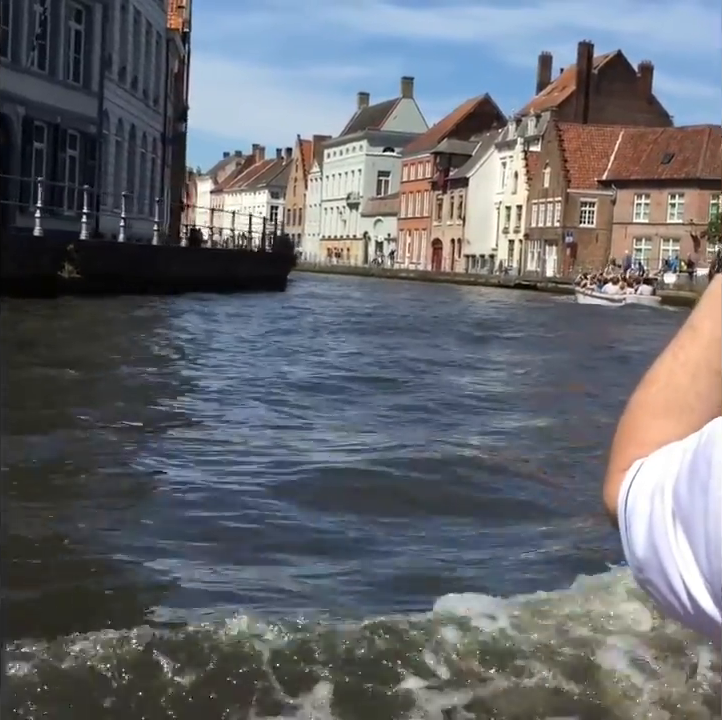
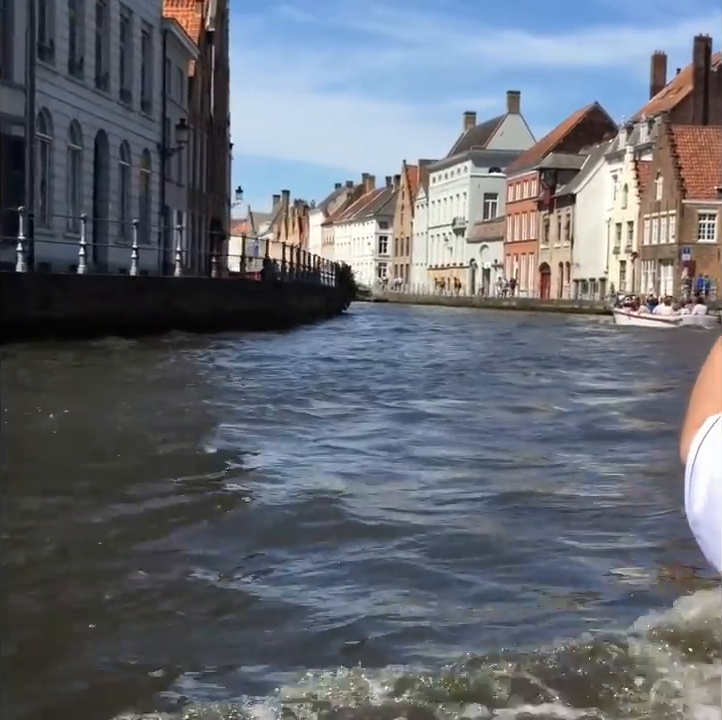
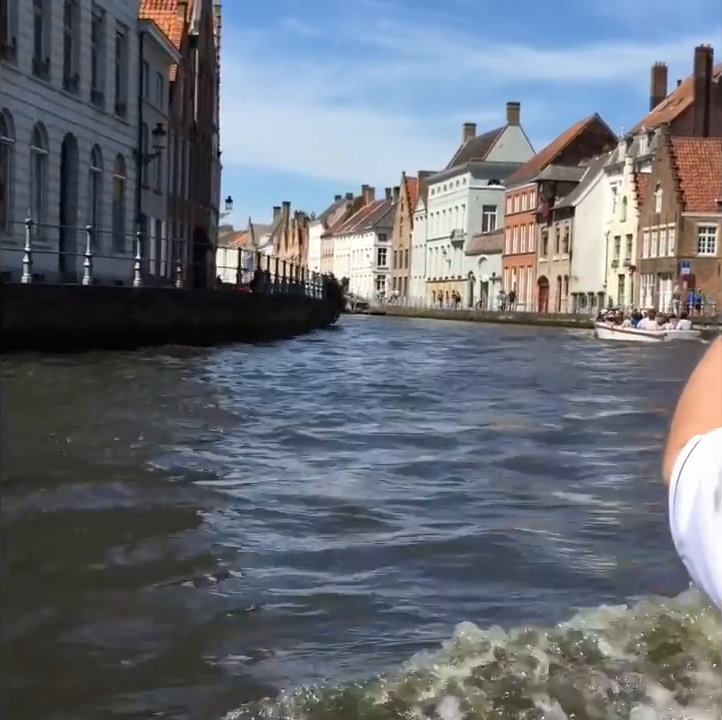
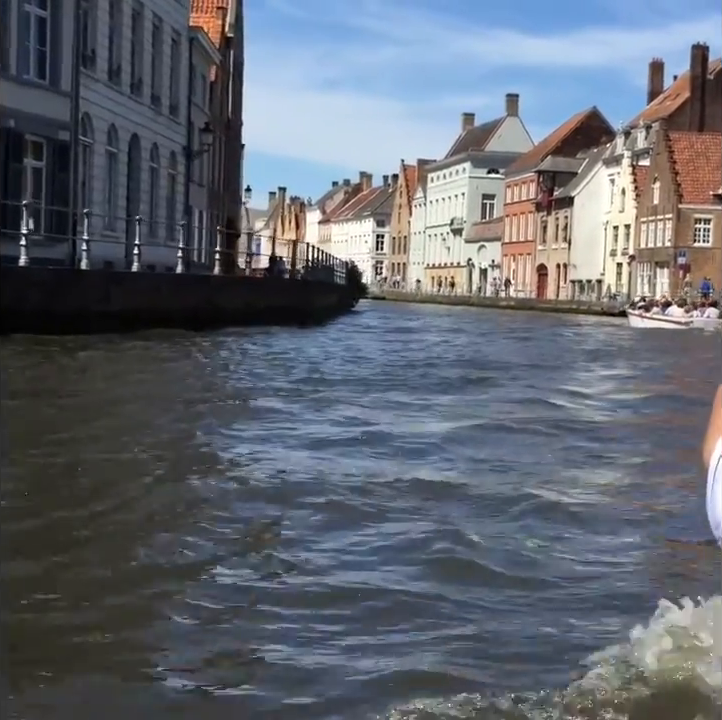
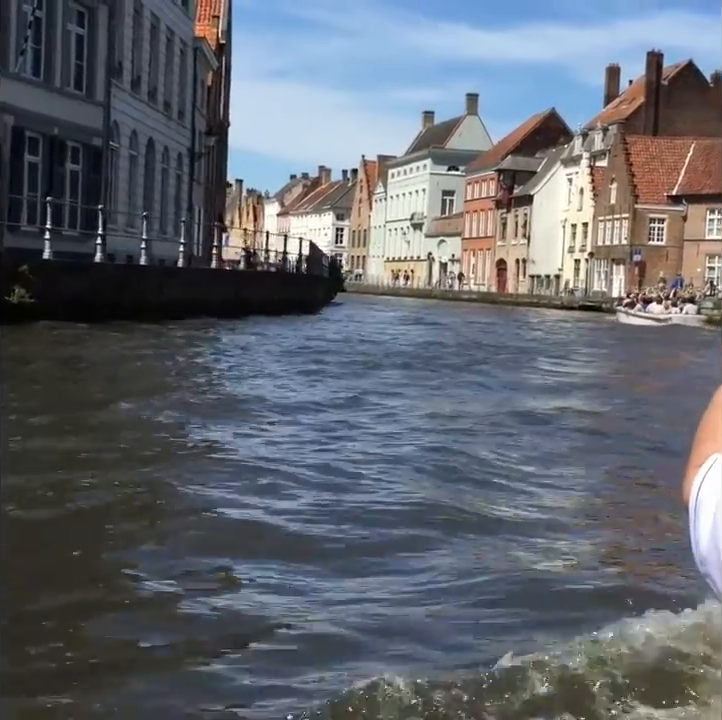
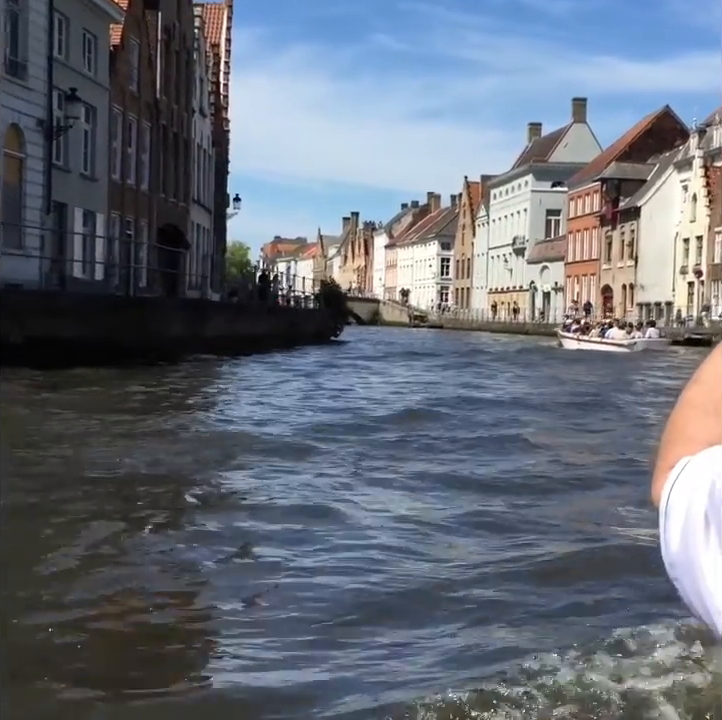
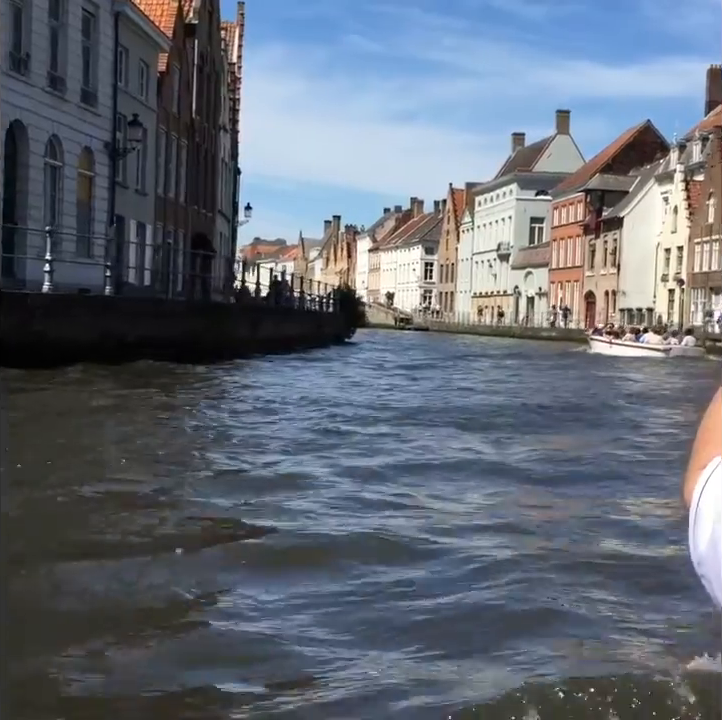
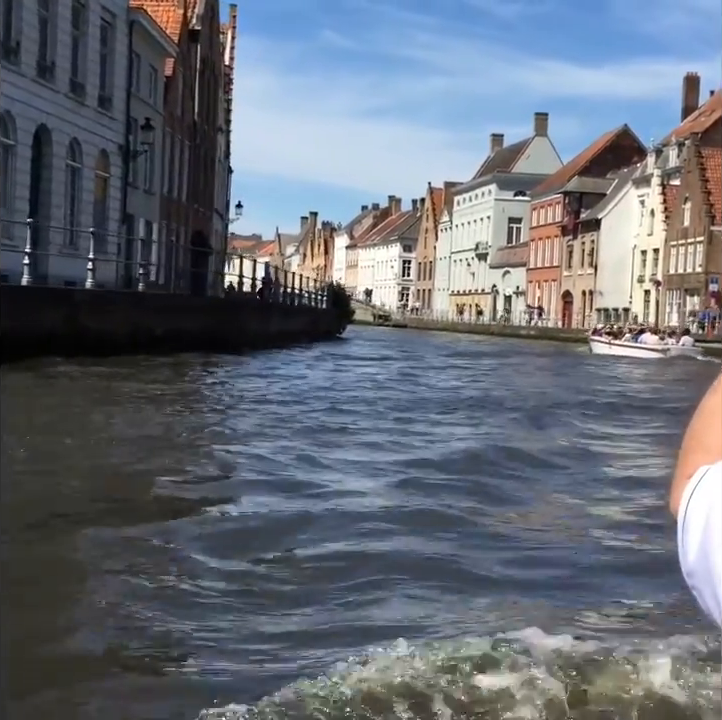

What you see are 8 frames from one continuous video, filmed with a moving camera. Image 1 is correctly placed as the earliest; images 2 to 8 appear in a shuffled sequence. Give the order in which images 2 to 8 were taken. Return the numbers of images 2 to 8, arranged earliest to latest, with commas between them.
5, 4, 2, 3, 8, 7, 6
